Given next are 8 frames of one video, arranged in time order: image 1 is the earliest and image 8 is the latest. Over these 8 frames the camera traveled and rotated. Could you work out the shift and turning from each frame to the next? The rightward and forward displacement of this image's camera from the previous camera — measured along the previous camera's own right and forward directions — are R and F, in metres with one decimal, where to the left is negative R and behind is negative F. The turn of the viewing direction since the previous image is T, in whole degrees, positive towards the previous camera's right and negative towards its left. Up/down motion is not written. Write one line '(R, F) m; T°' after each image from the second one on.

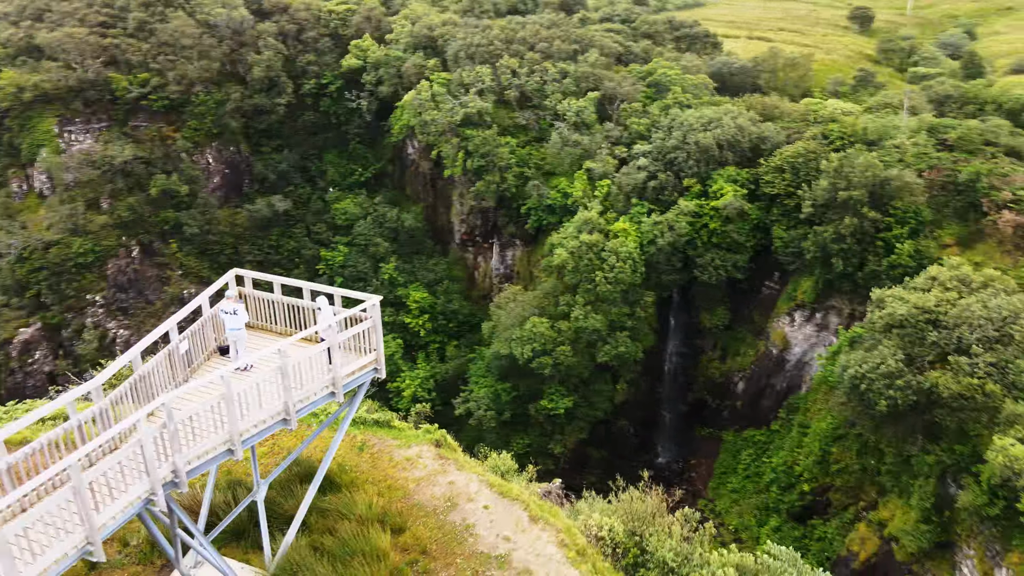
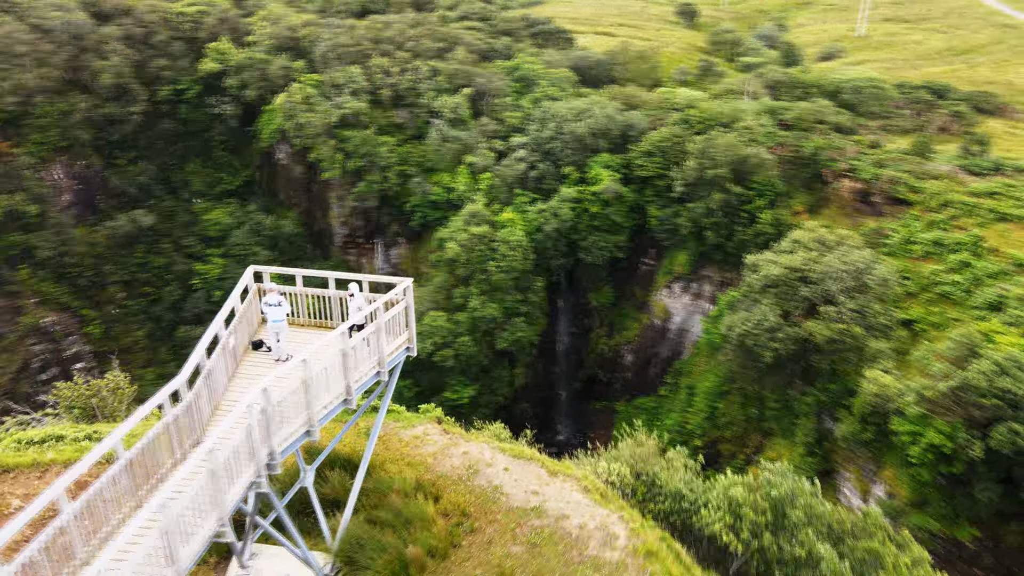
(-1.8, -0.5) m; +11°
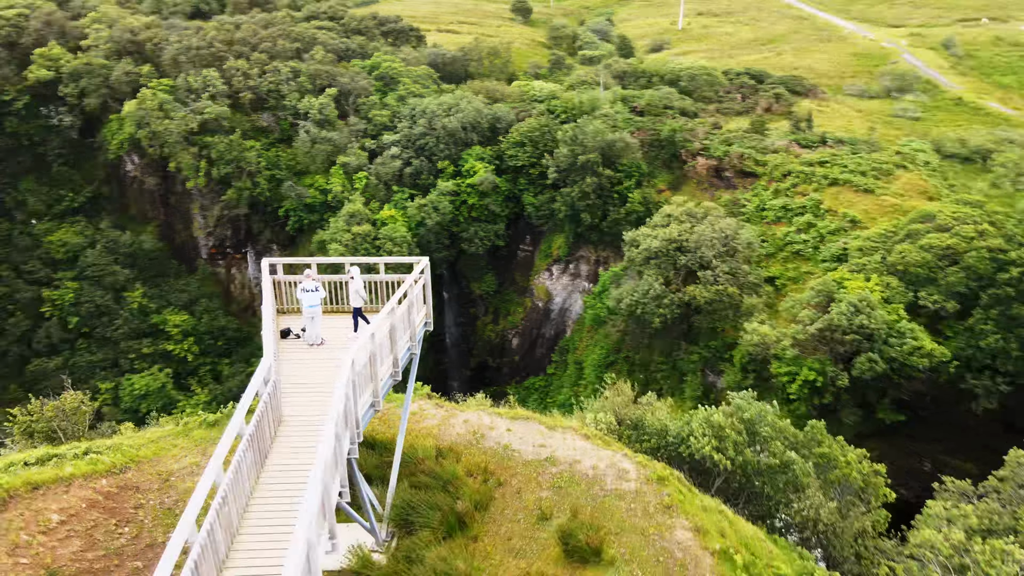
(-1.9, -0.5) m; +12°
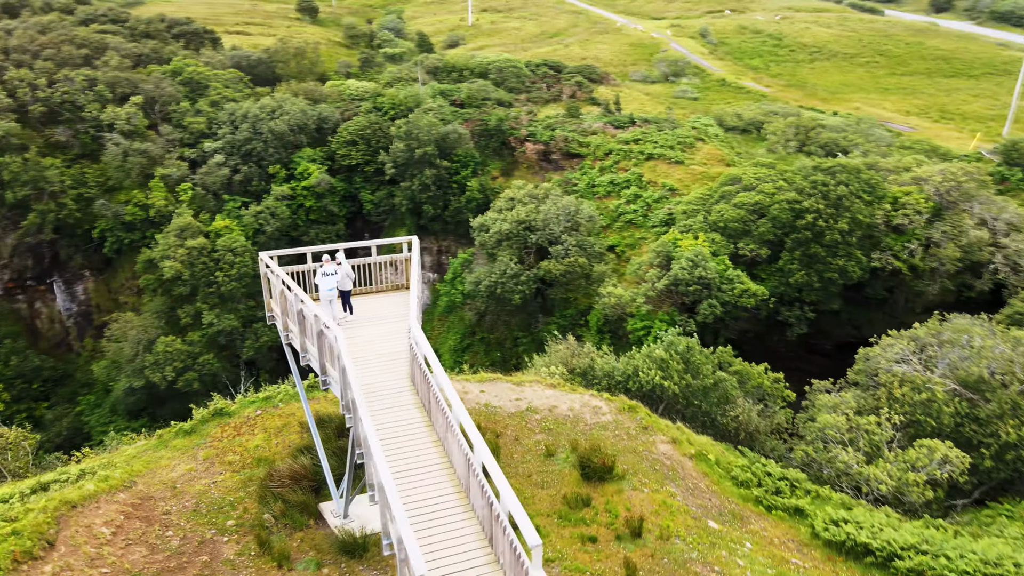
(-2.3, -0.6) m; +15°
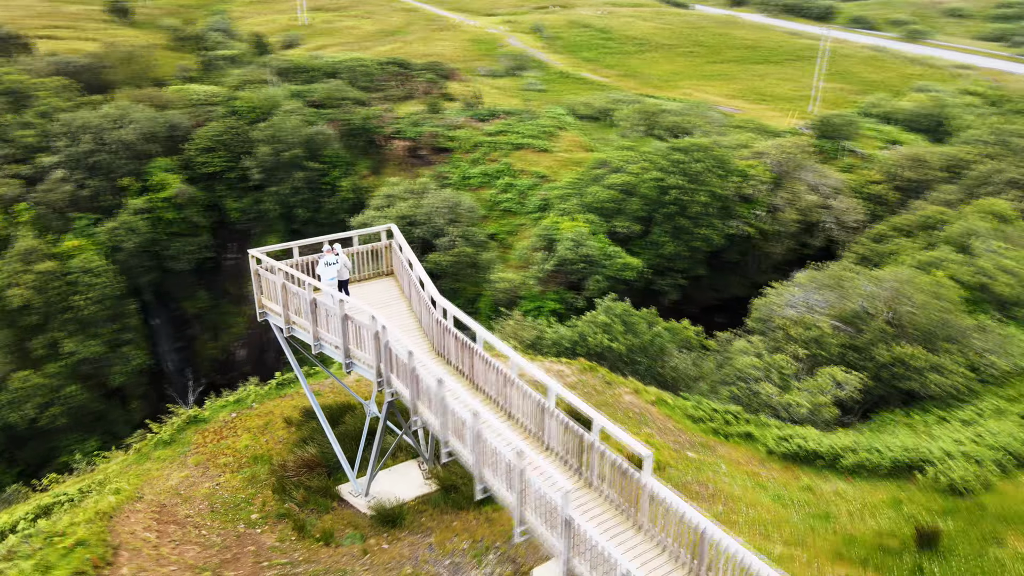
(-1.7, -0.5) m; +12°
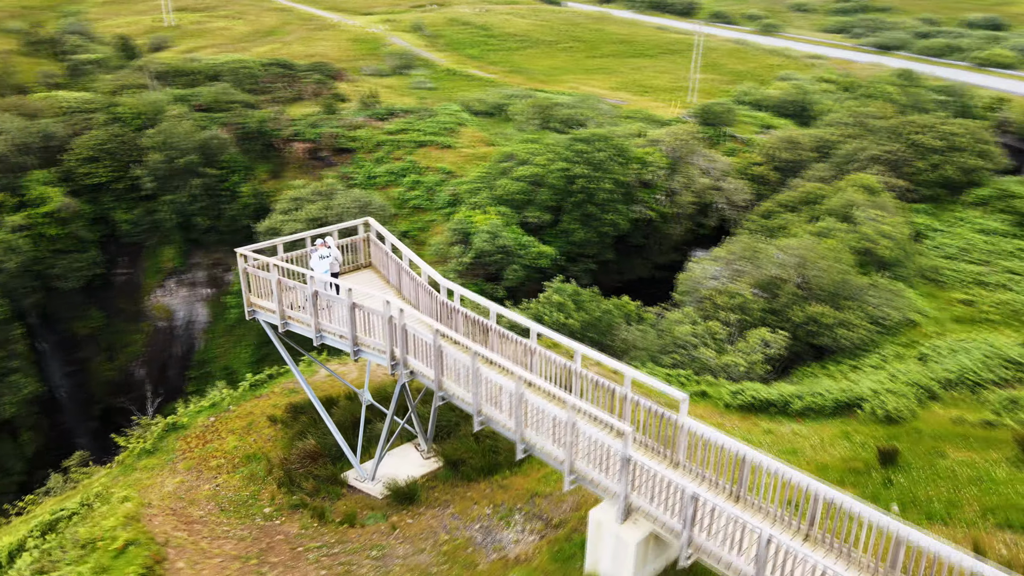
(-1.2, -0.4) m; +9°
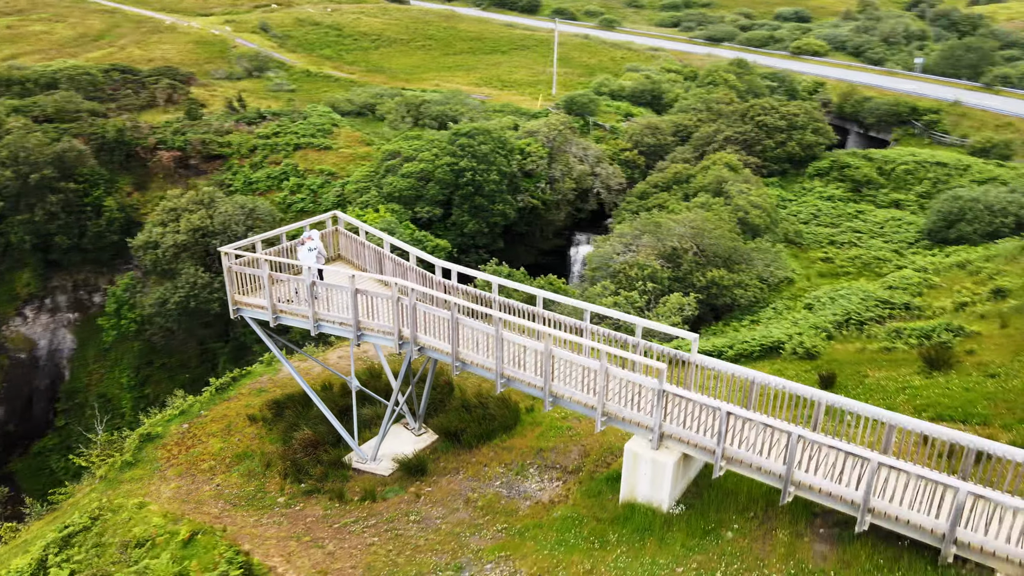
(-1.5, -0.5) m; +11°
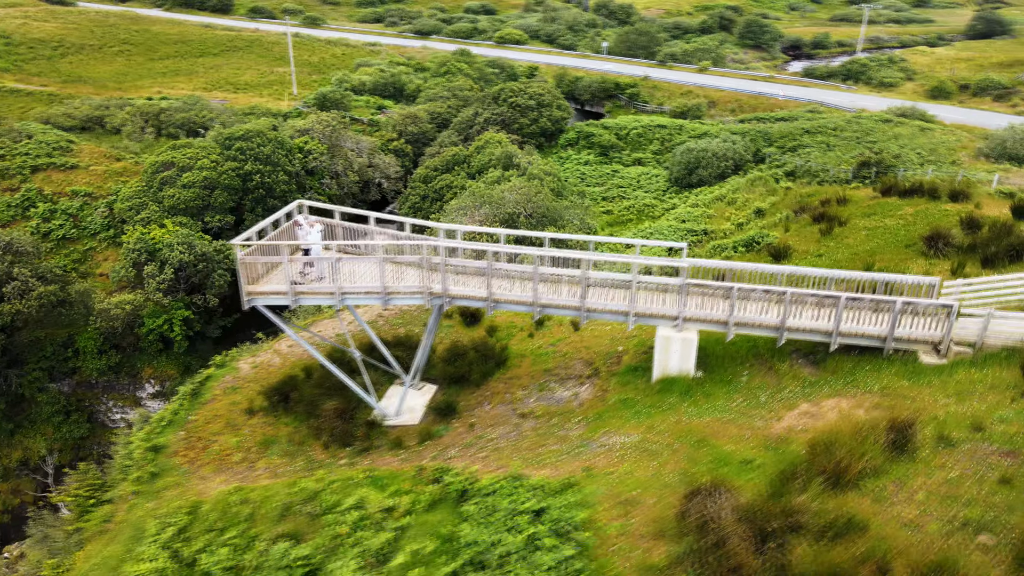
(-3.5, -0.7) m; +21°
